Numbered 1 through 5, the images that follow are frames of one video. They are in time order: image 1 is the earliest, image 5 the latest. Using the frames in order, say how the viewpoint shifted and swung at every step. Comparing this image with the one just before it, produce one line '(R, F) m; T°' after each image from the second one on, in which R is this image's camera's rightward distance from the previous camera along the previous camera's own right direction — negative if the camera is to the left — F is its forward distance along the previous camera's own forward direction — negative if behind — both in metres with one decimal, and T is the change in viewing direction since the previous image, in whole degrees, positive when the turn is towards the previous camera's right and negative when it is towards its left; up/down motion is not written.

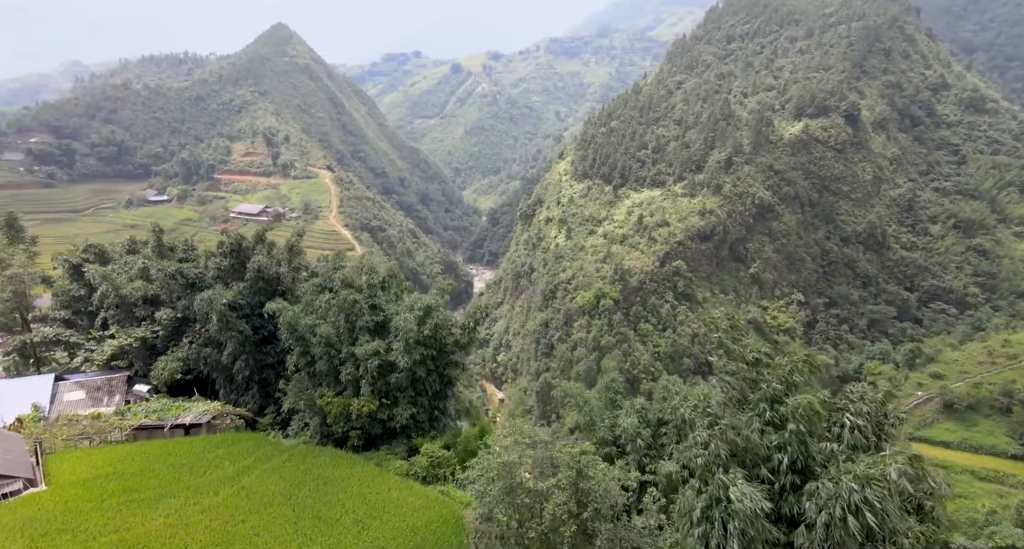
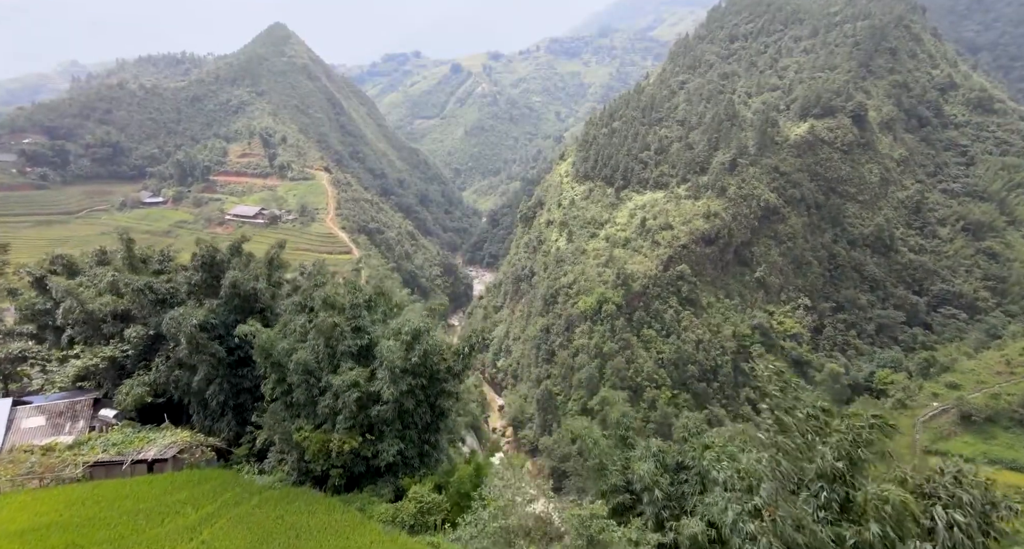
(0.0, +1.0) m; 0°
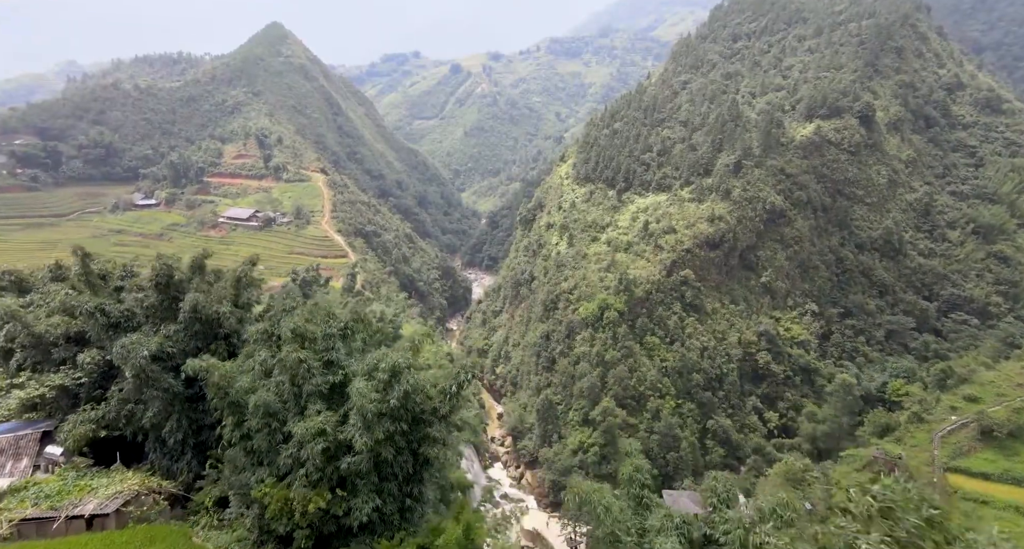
(+0.1, +1.1) m; 0°
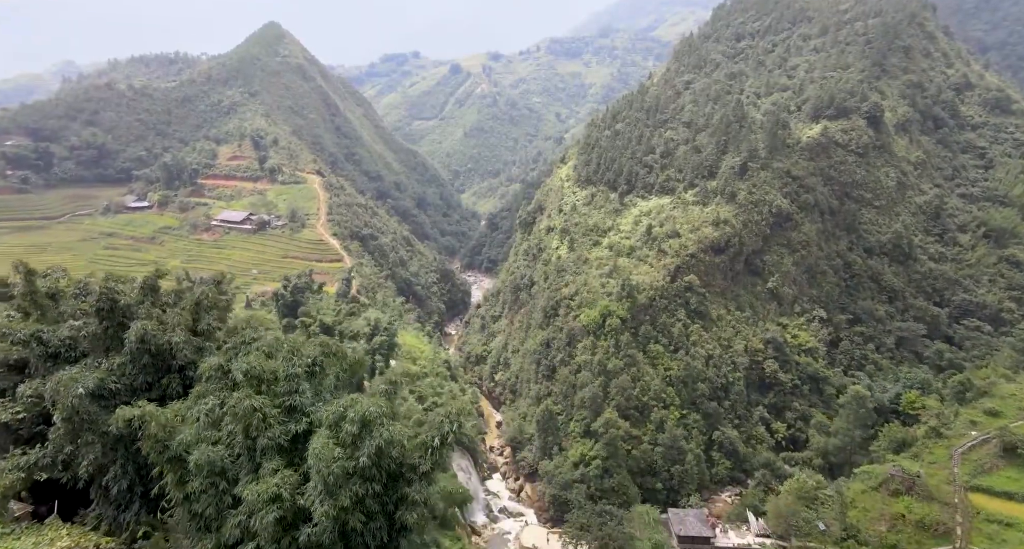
(+0.1, +1.1) m; 0°
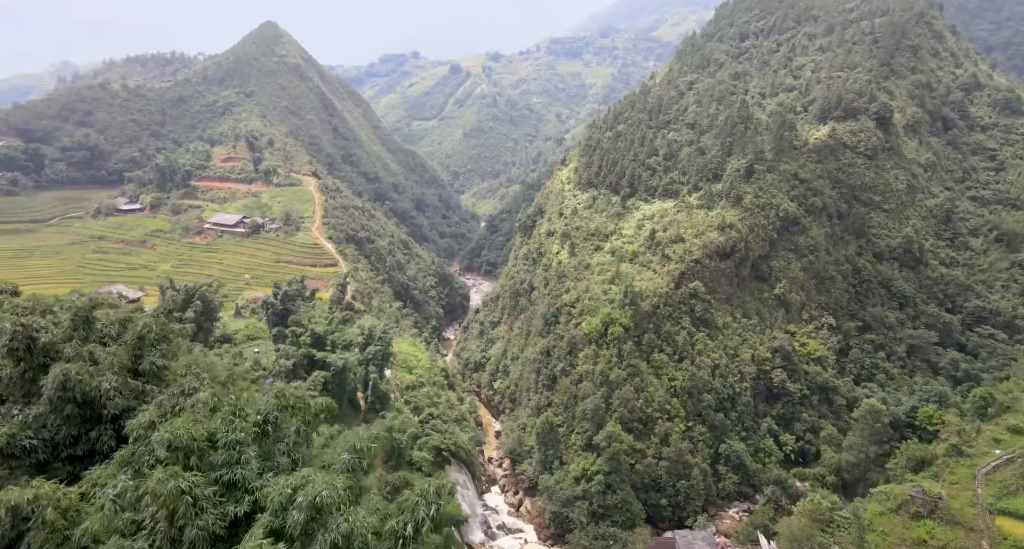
(+0.1, +1.2) m; 0°
